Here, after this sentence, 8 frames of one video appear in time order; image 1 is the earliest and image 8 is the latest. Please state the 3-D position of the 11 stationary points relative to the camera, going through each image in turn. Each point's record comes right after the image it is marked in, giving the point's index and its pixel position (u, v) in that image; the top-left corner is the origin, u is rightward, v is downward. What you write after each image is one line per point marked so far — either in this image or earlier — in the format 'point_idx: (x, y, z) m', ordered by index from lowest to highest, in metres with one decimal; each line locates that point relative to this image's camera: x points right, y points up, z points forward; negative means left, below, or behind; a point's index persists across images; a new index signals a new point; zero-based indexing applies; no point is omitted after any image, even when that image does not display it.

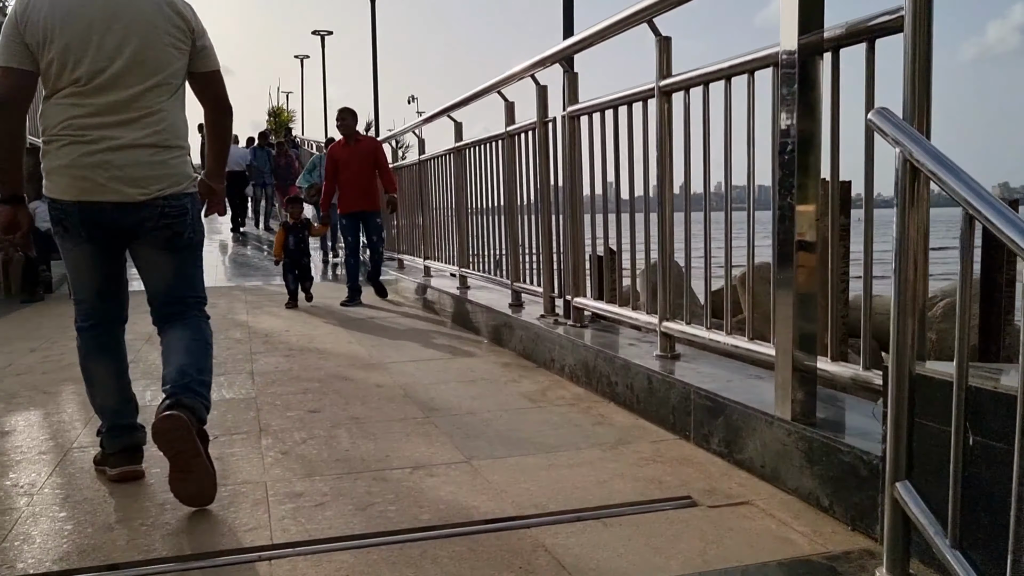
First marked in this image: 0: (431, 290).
0: (-0.7, 0.0, +7.7) m
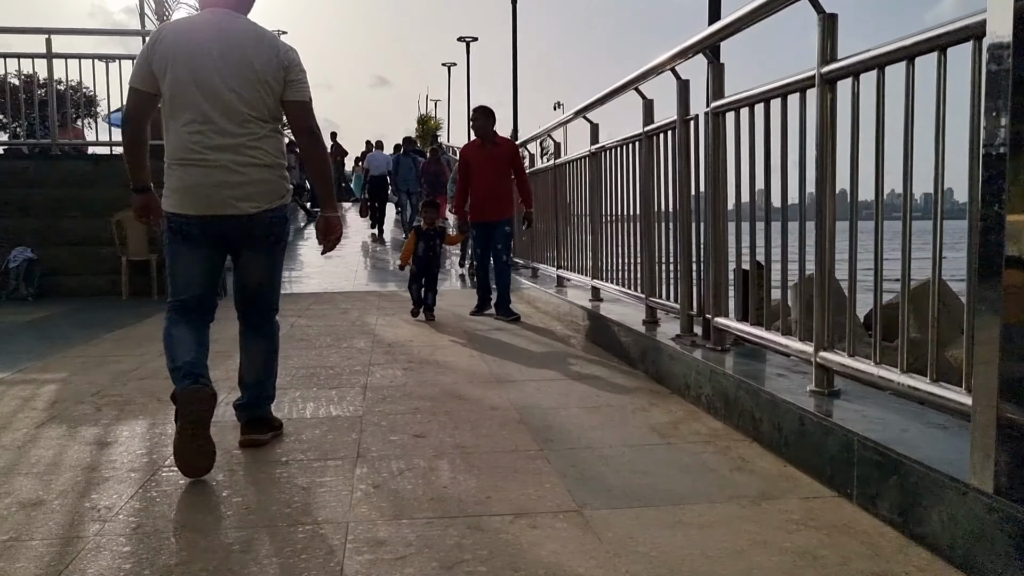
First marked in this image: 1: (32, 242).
0: (+0.4, -0.1, +7.3) m
1: (-5.8, +0.6, +10.3) m
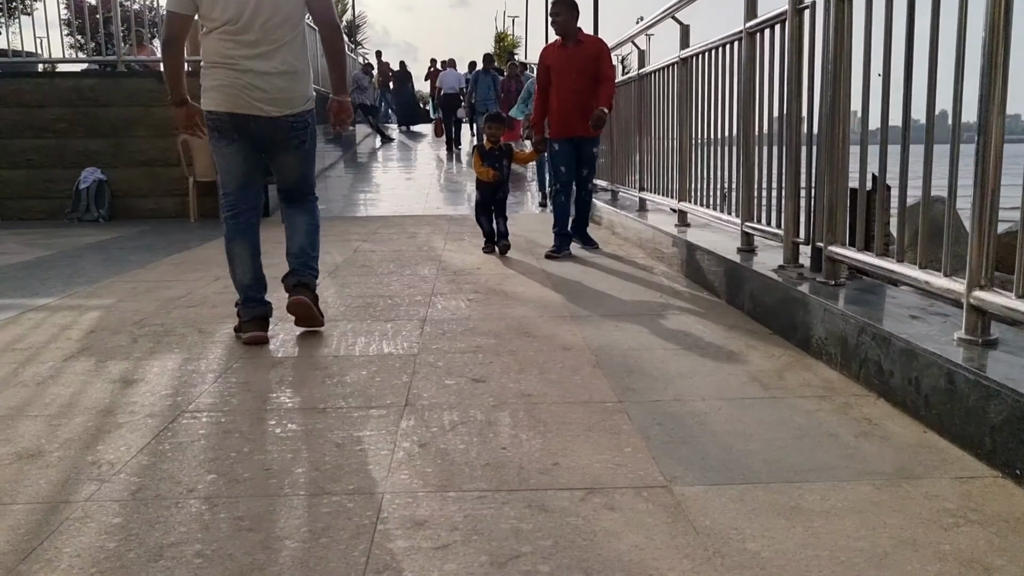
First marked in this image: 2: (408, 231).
0: (+1.0, +0.5, +6.7) m
1: (-4.9, +1.5, +10.1) m
2: (-1.0, +0.6, +8.6) m
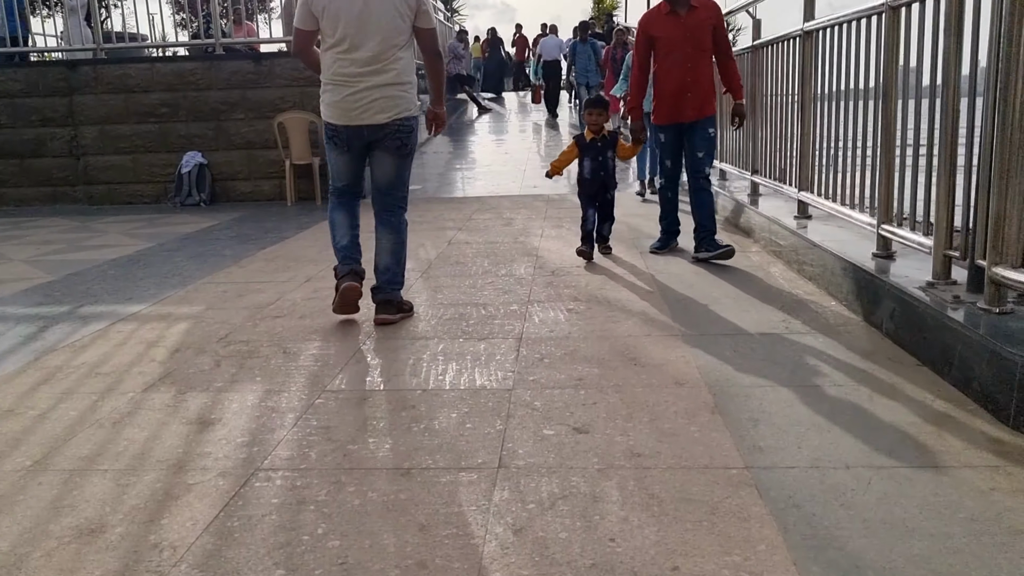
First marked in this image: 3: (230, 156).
0: (+1.8, +0.5, +6.1) m
1: (-3.7, +1.7, +10.2) m
2: (-0.1, +0.7, +8.2) m
3: (-3.4, +1.6, +10.2) m
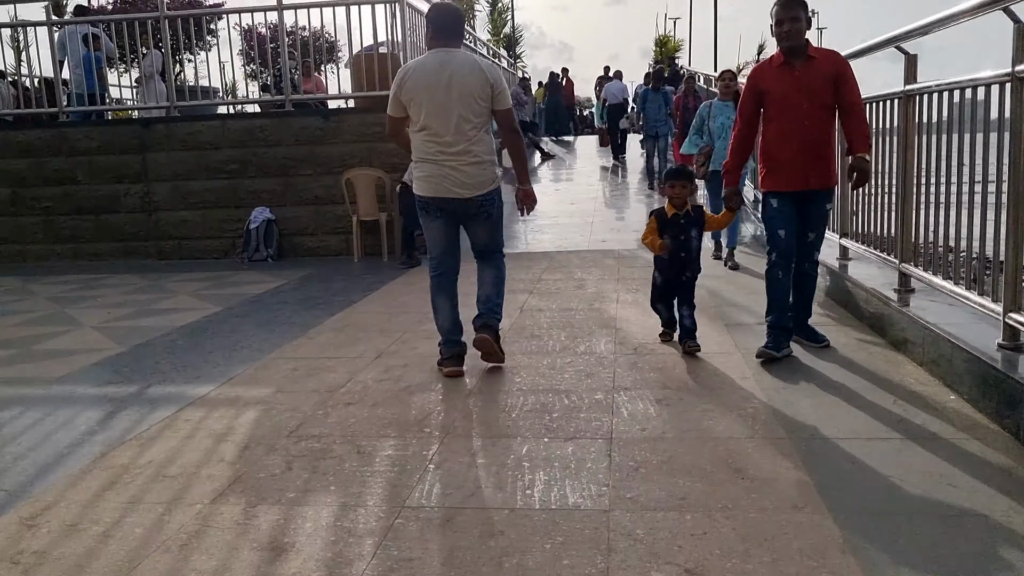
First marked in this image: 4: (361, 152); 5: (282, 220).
0: (+2.3, 0.0, +5.8) m
1: (-2.9, +1.0, +10.2) m
2: (+0.6, +0.1, +8.0) m
3: (-2.6, +0.9, +10.2) m
4: (-1.8, +1.6, +10.0) m
5: (-2.8, +0.8, +10.2) m
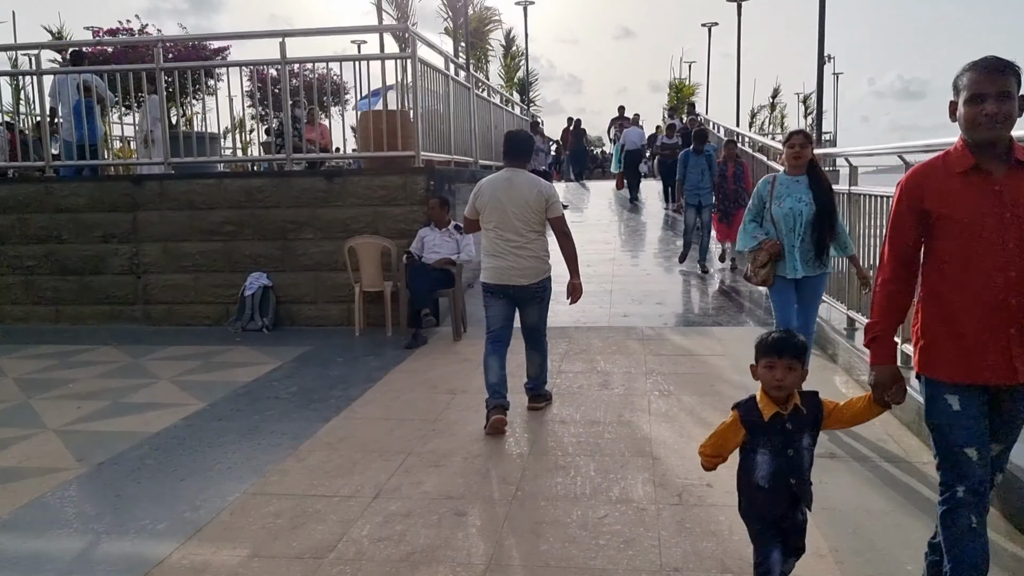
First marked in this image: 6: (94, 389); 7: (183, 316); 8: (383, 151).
0: (+2.4, -0.7, +5.0) m
1: (-2.7, +0.2, +9.5) m
2: (+0.7, -0.7, +7.2) m
3: (-2.4, +0.1, +9.5) m
4: (-1.6, +0.8, +9.3) m
5: (-2.6, 0.0, +9.5) m
6: (-3.4, -0.8, +6.8) m
7: (-3.8, -0.3, +9.7) m
8: (-1.5, +1.5, +9.6) m
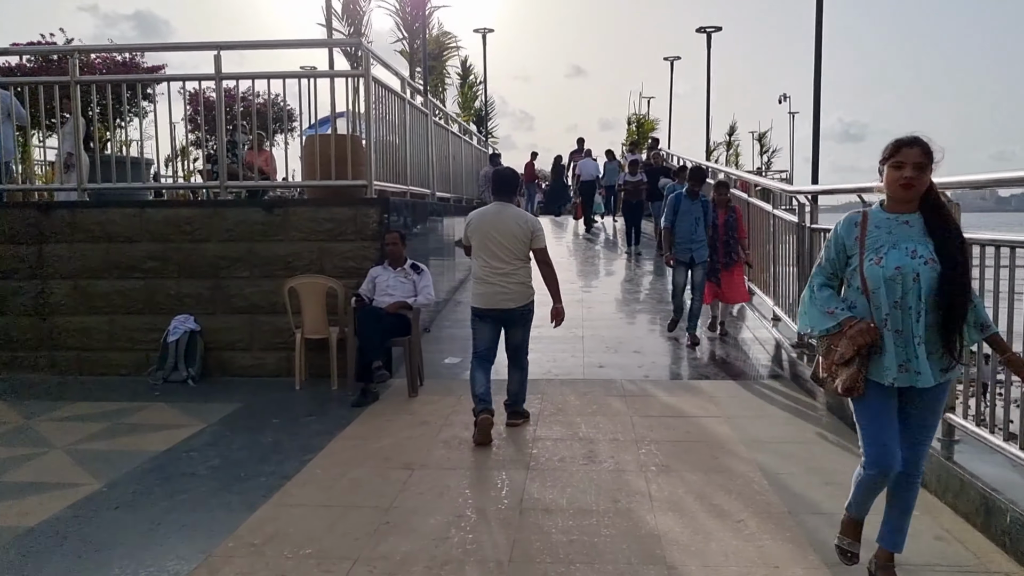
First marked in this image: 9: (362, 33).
0: (+2.3, -1.0, +4.1) m
1: (-3.1, -0.2, +8.3) m
2: (+0.5, -1.0, +6.2) m
3: (-2.8, -0.3, +8.3) m
4: (-2.0, +0.3, +8.2) m
5: (-3.0, -0.4, +8.3) m
6: (-3.6, -1.1, +5.6) m
7: (-4.2, -0.8, +8.5) m
8: (-1.8, +1.1, +8.5) m
9: (-3.0, +5.0, +16.8) m
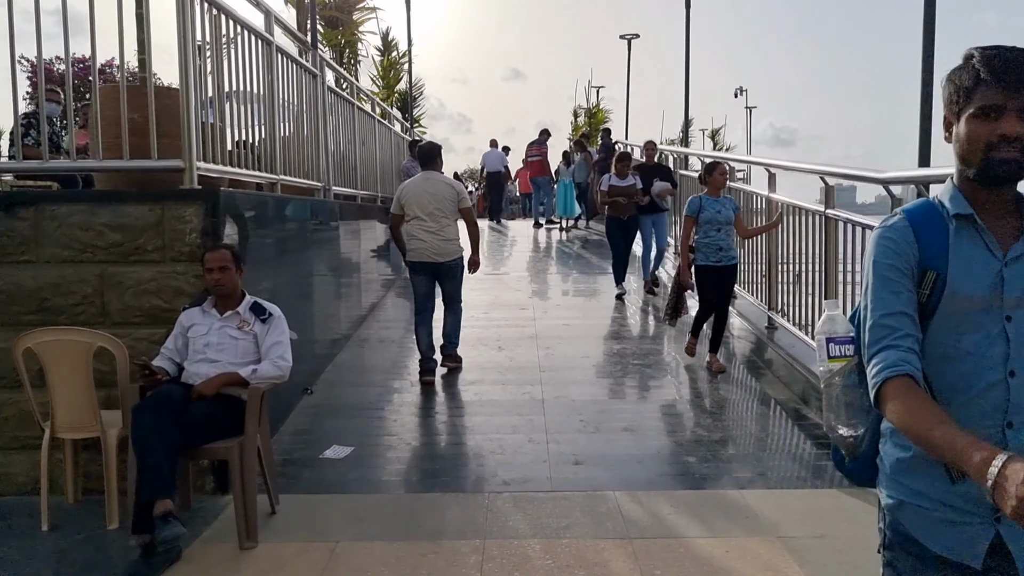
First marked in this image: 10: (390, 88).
0: (+2.2, -1.3, +1.0) m
1: (-3.6, -0.5, +4.8) m
2: (+0.2, -1.3, +3.0) m
3: (-3.2, -0.6, +4.8) m
4: (-2.4, 0.0, +4.8) m
5: (-3.4, -0.7, +4.8) m
6: (-3.8, -1.5, +2.0) m
7: (-4.6, -1.1, +4.9) m
8: (-2.3, +0.8, +5.1) m
9: (-4.1, +4.7, +13.3) m
10: (-2.5, +4.1, +17.6) m
